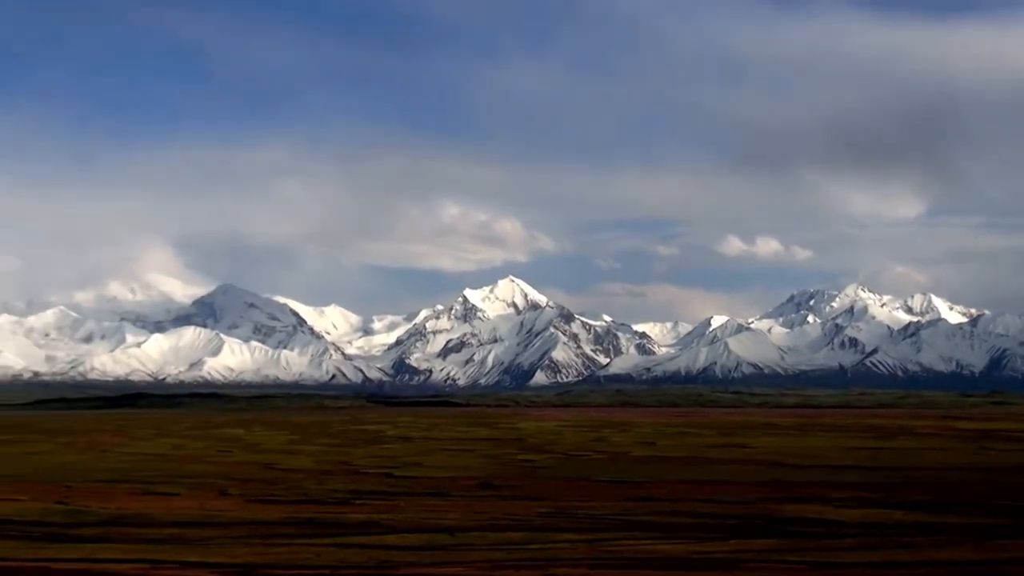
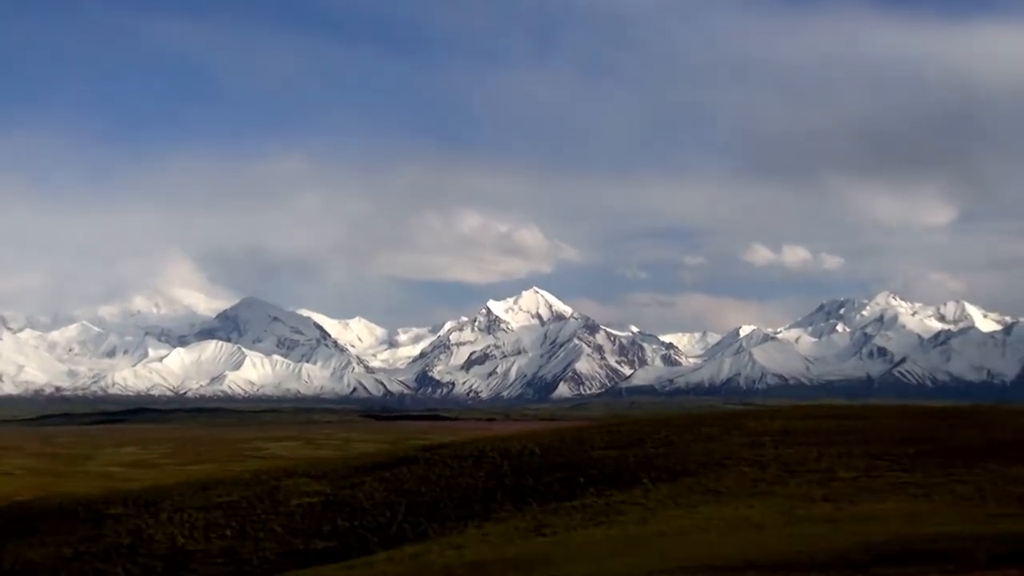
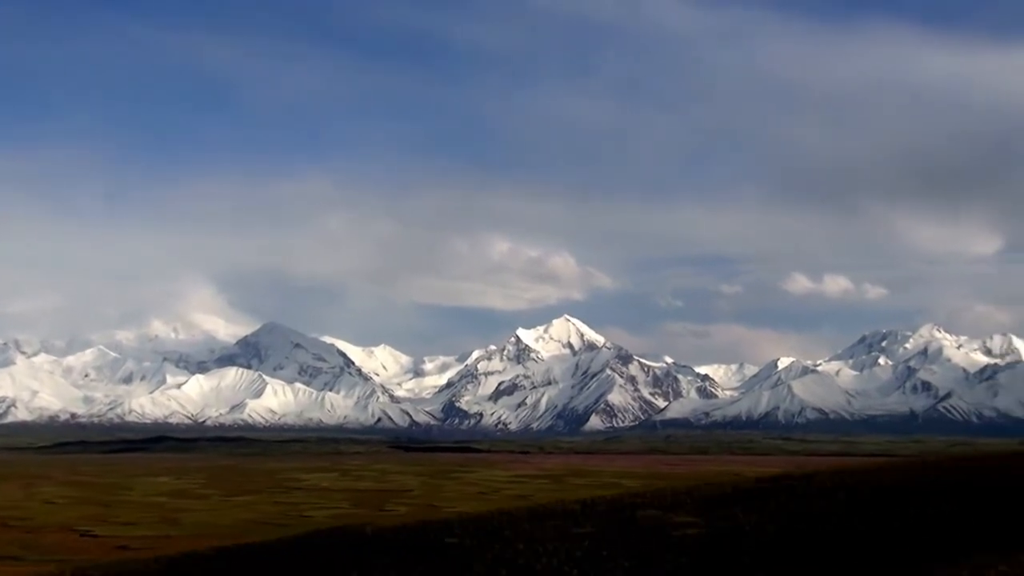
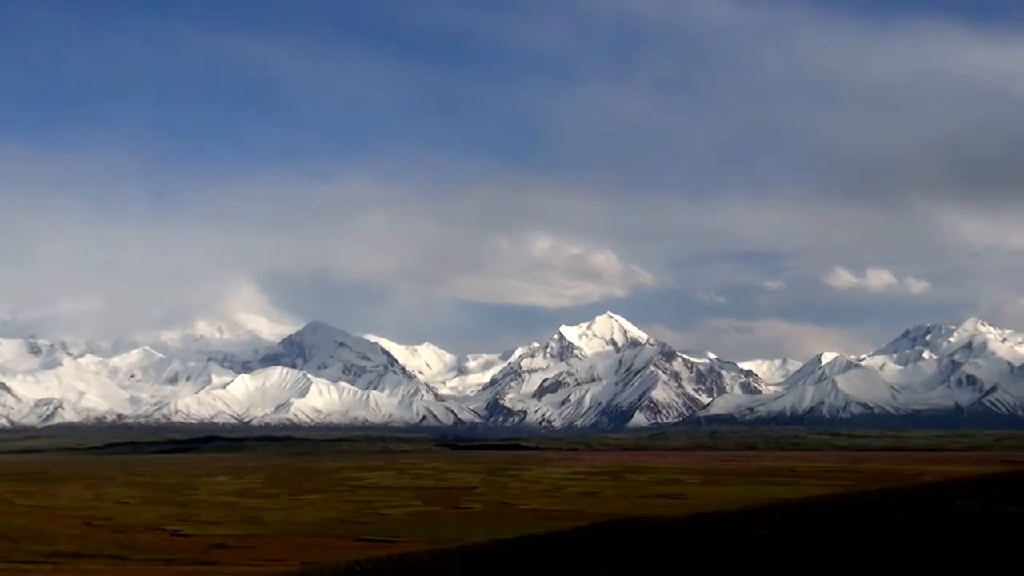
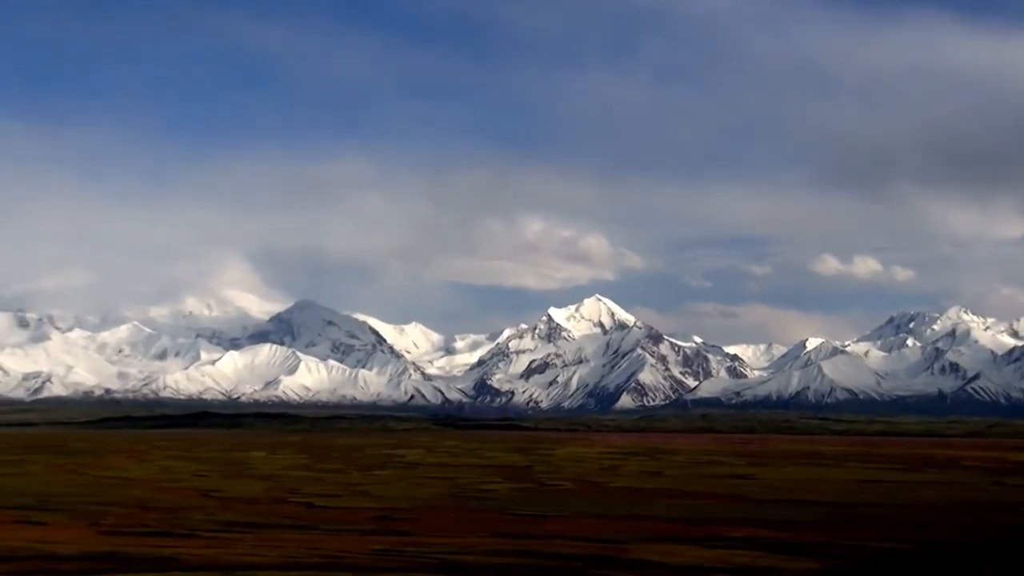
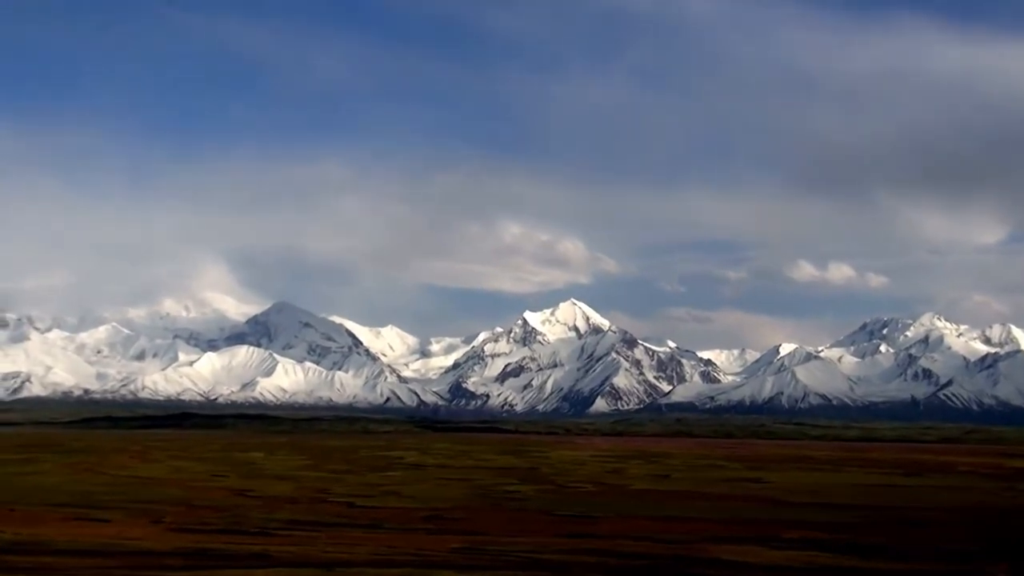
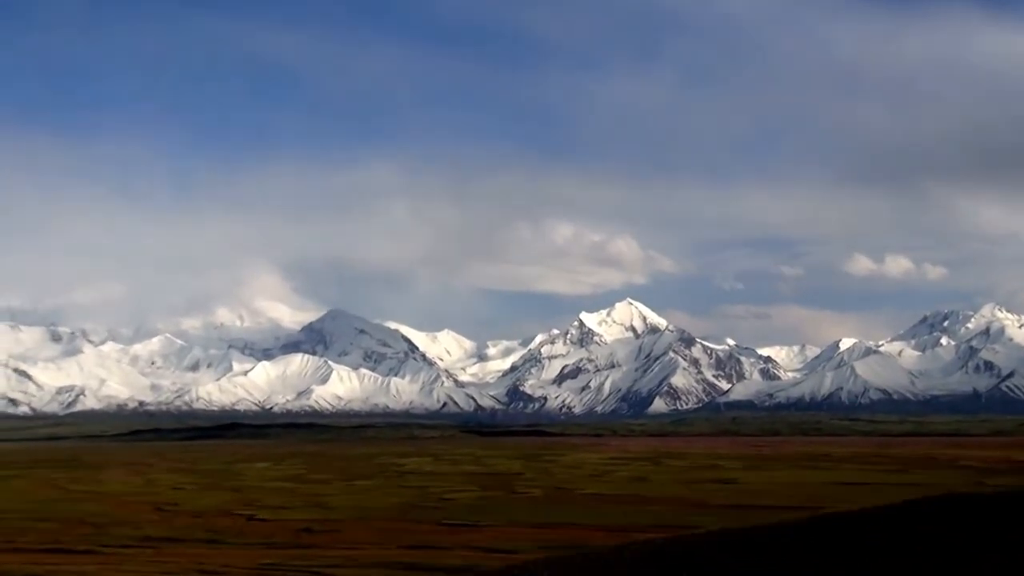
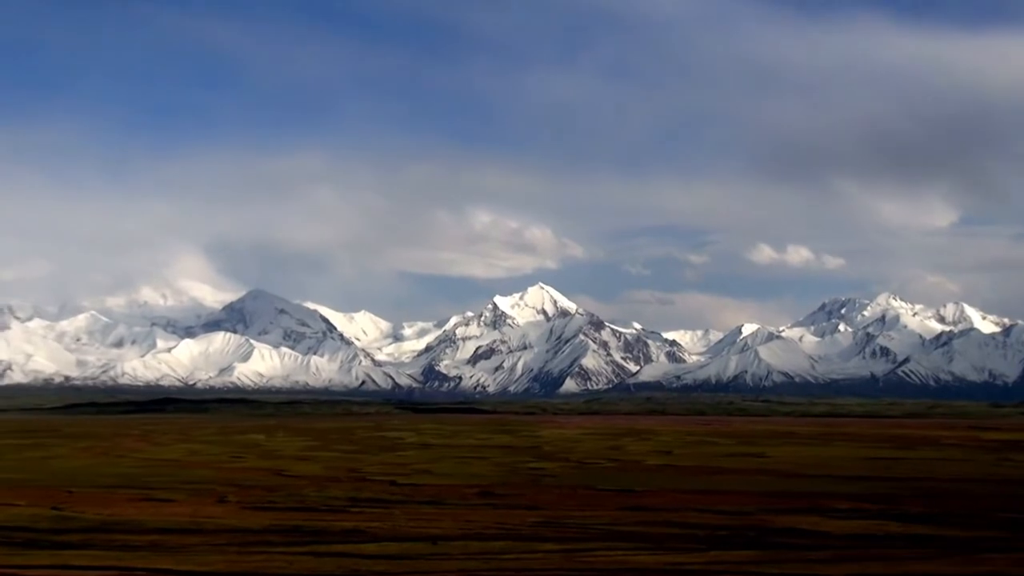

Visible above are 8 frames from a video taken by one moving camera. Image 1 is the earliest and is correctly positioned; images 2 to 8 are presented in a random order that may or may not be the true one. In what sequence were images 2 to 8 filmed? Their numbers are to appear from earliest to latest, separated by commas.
8, 6, 5, 7, 4, 3, 2
